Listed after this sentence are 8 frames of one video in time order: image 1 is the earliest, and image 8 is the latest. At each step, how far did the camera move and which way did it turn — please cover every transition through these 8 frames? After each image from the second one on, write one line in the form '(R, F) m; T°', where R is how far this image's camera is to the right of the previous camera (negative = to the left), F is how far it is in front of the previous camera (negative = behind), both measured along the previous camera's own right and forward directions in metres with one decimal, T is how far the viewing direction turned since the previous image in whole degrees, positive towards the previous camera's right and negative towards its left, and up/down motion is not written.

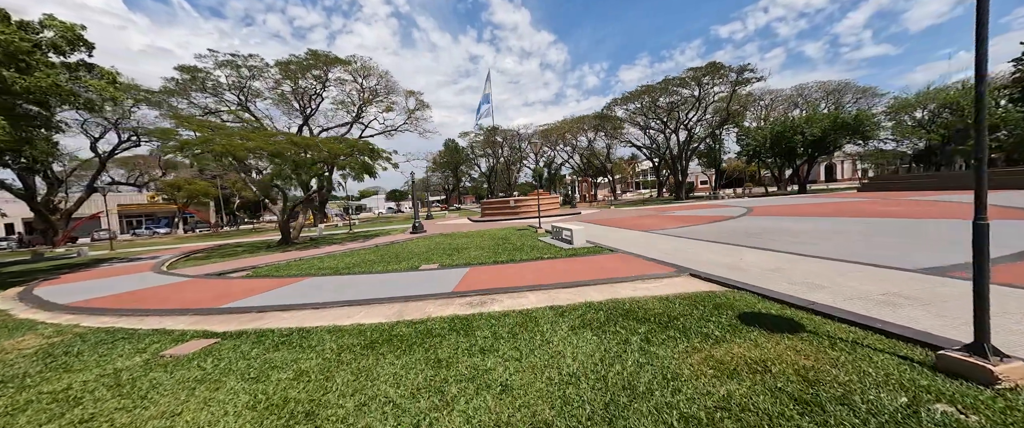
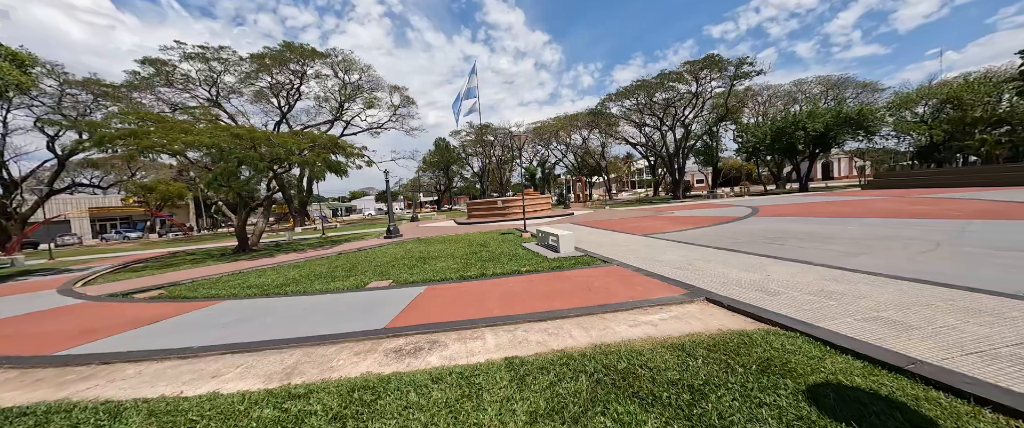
(+0.5, +1.5) m; +1°
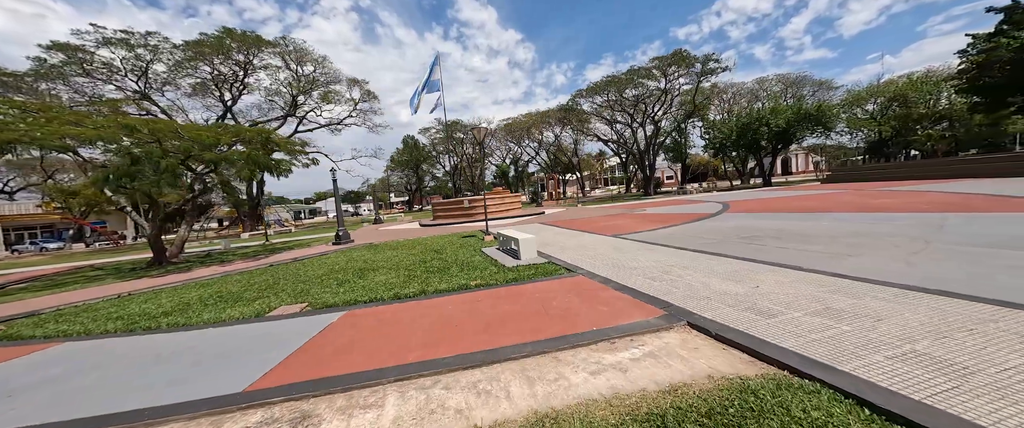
(+0.5, +1.1) m; +4°
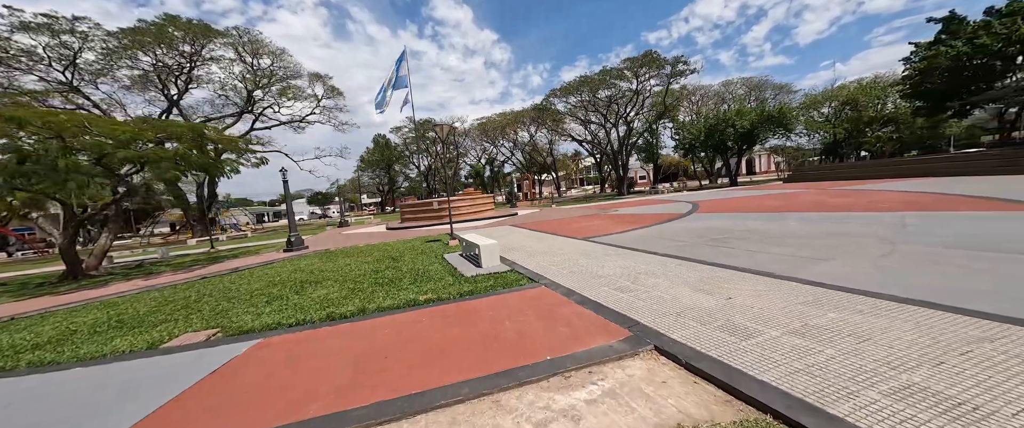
(+0.4, +0.6) m; +4°
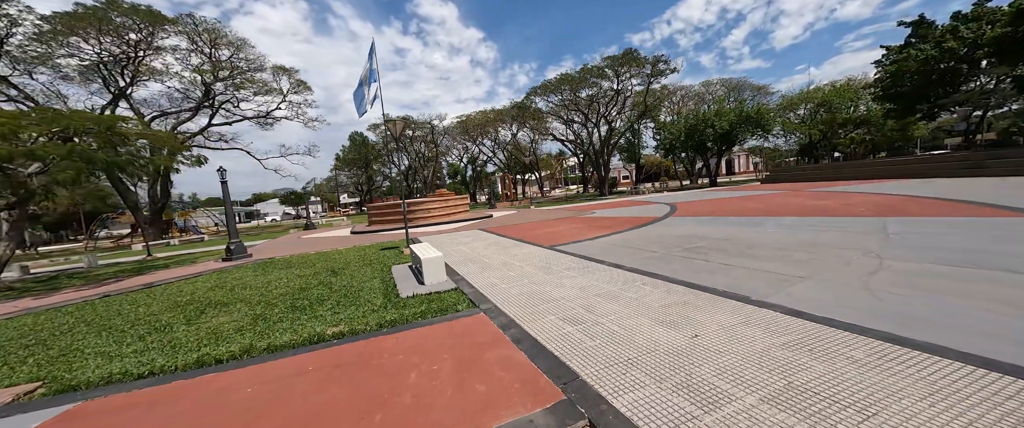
(+0.7, +0.9) m; +2°
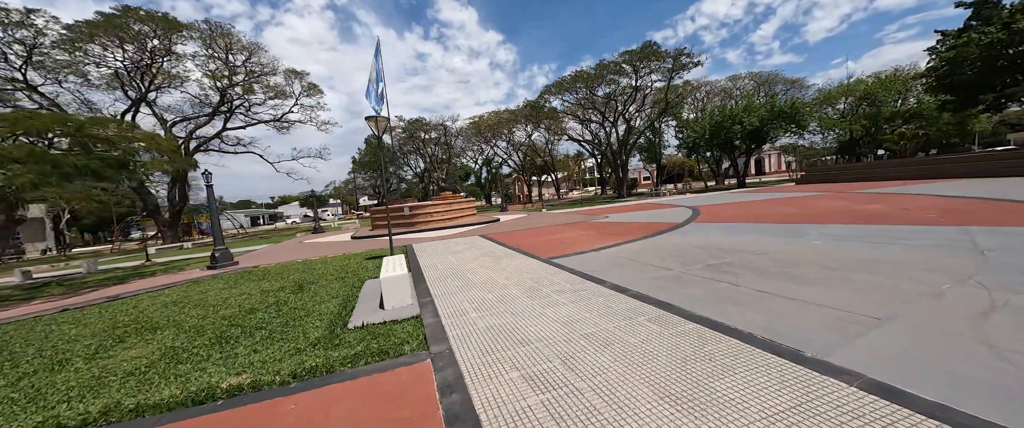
(+0.6, +1.1) m; -3°
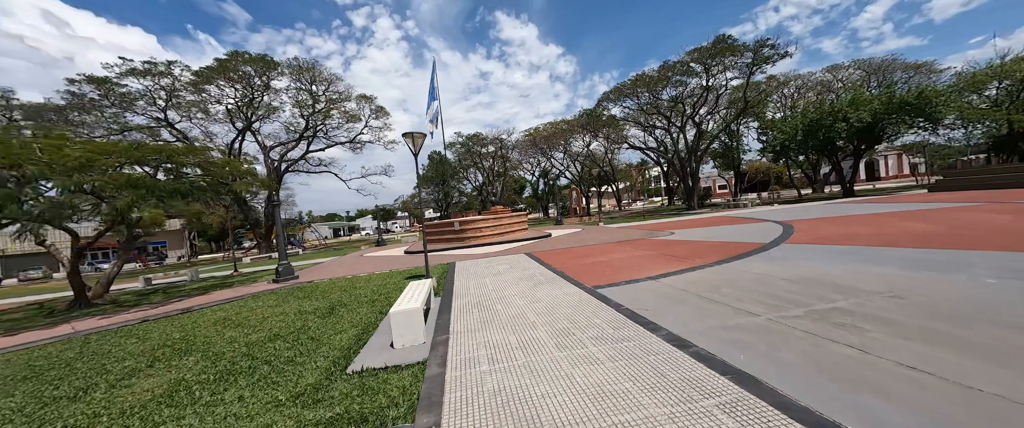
(+0.4, +0.9) m; -11°
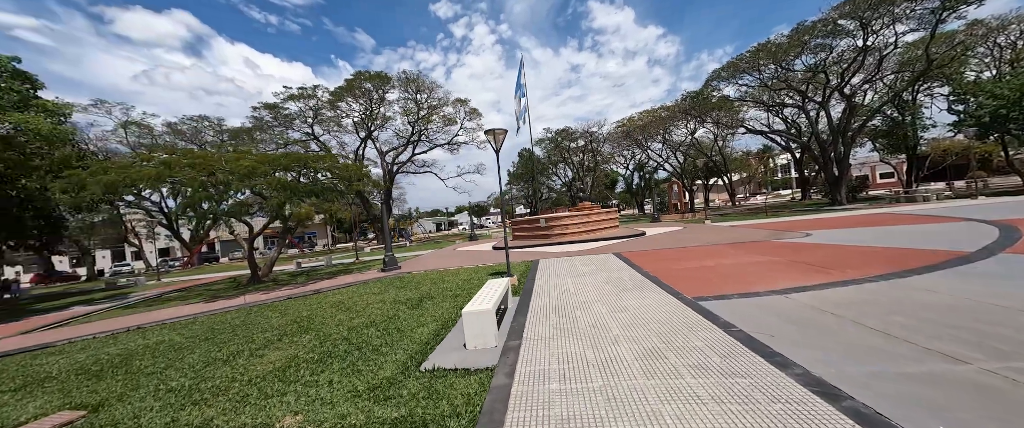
(+0.2, +0.4) m; -16°
